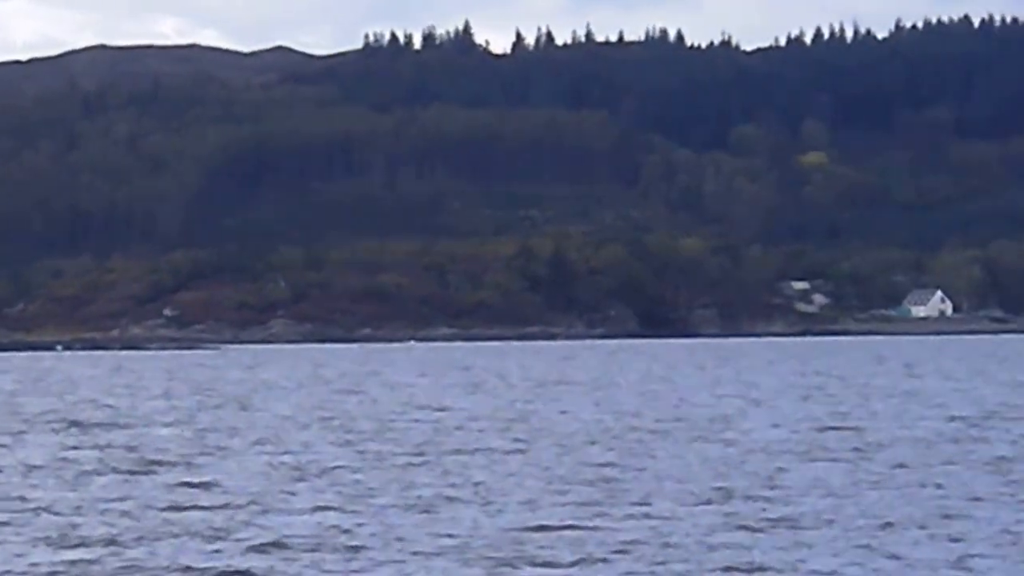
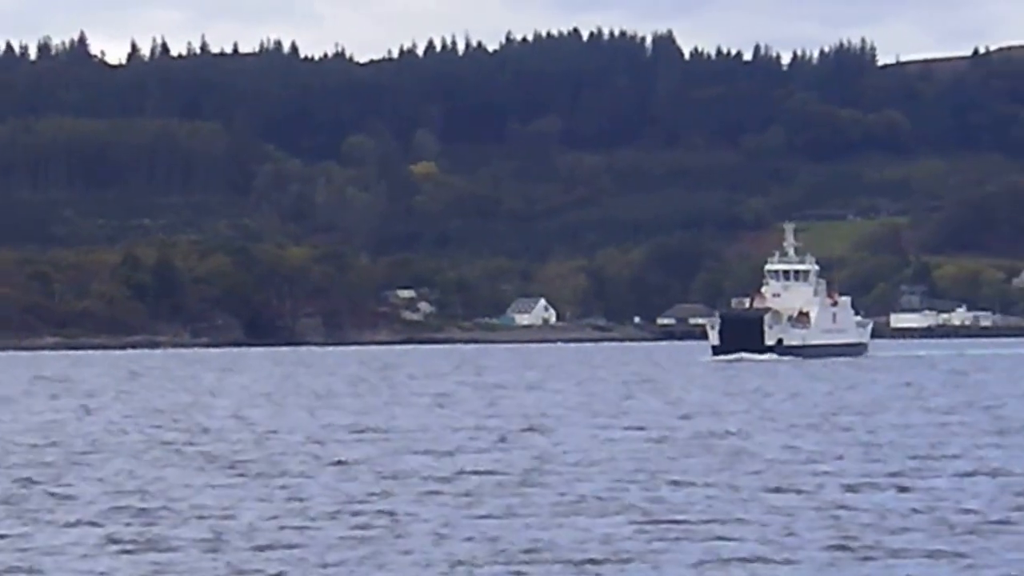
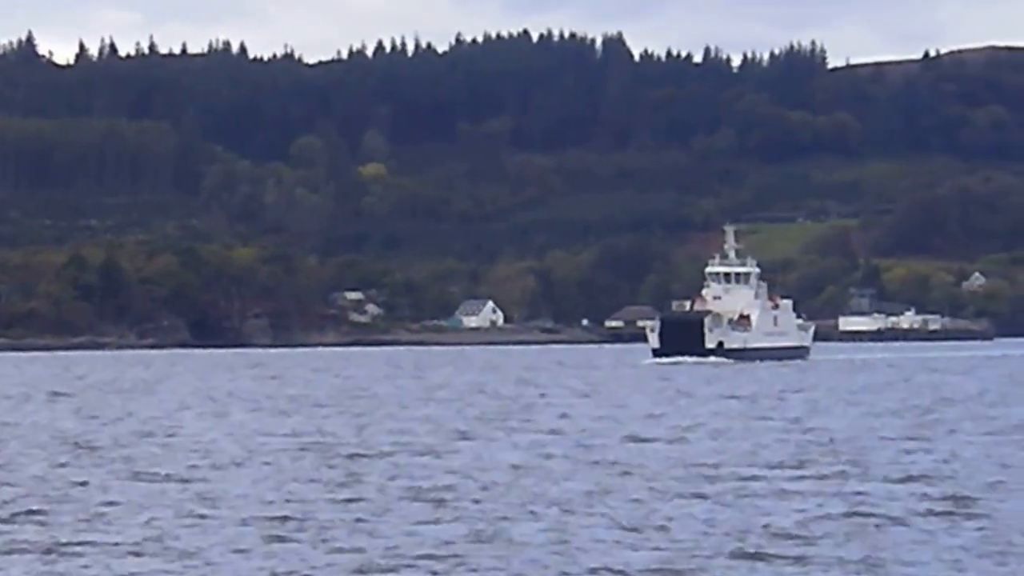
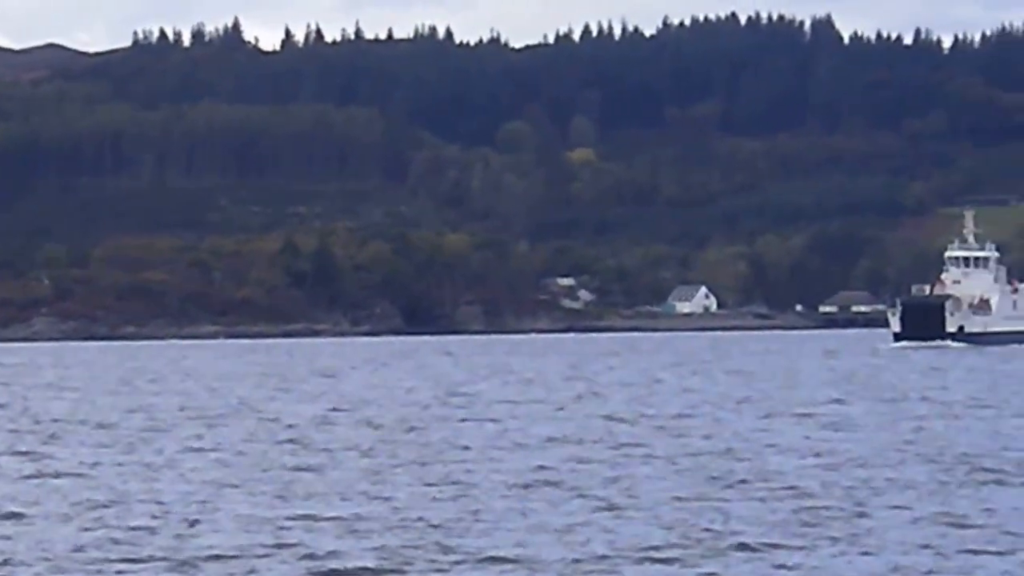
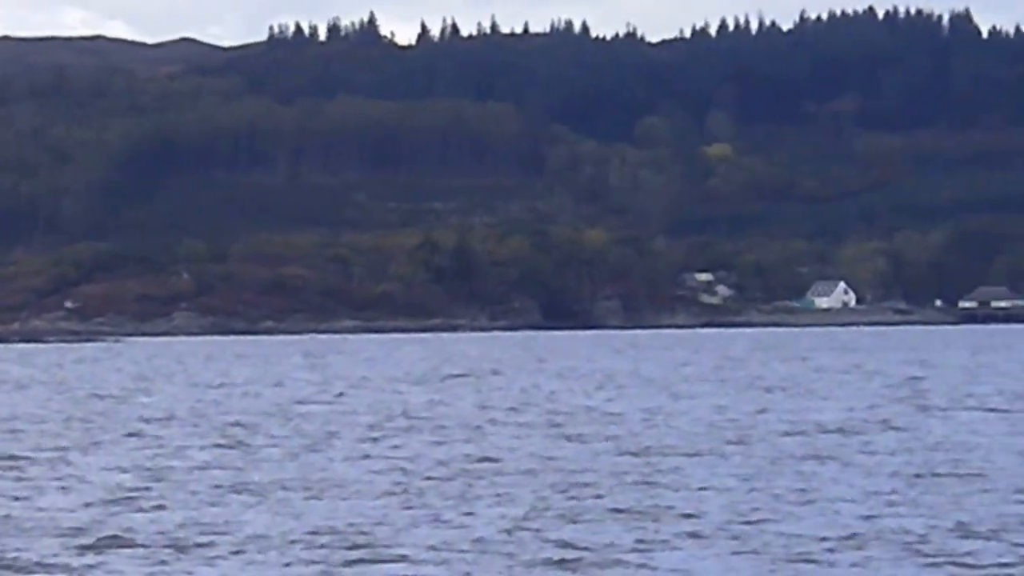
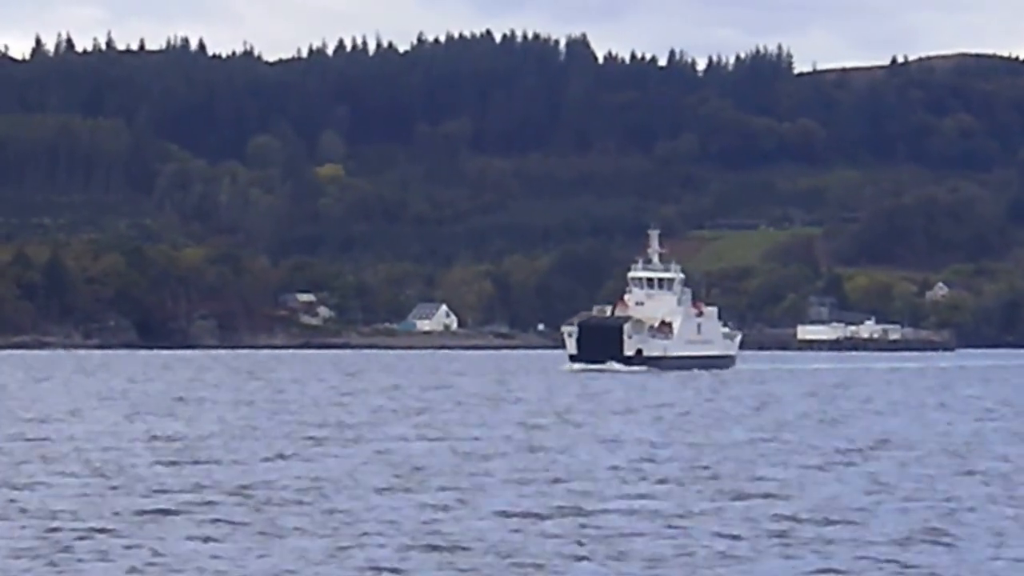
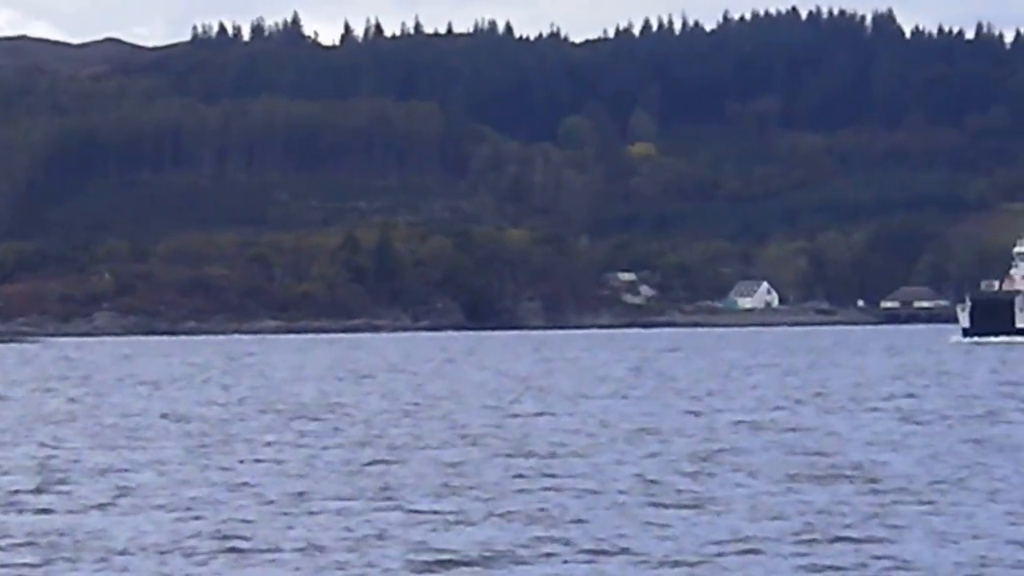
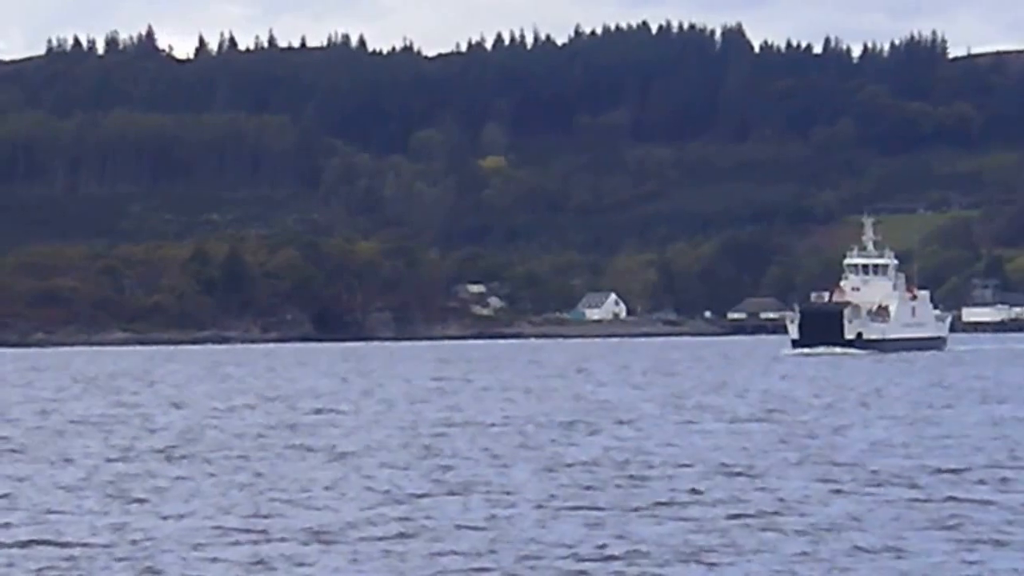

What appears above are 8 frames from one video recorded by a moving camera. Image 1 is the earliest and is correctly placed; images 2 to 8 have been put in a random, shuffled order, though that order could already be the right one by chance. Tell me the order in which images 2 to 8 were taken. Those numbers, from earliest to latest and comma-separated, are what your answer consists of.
5, 7, 4, 8, 2, 3, 6
